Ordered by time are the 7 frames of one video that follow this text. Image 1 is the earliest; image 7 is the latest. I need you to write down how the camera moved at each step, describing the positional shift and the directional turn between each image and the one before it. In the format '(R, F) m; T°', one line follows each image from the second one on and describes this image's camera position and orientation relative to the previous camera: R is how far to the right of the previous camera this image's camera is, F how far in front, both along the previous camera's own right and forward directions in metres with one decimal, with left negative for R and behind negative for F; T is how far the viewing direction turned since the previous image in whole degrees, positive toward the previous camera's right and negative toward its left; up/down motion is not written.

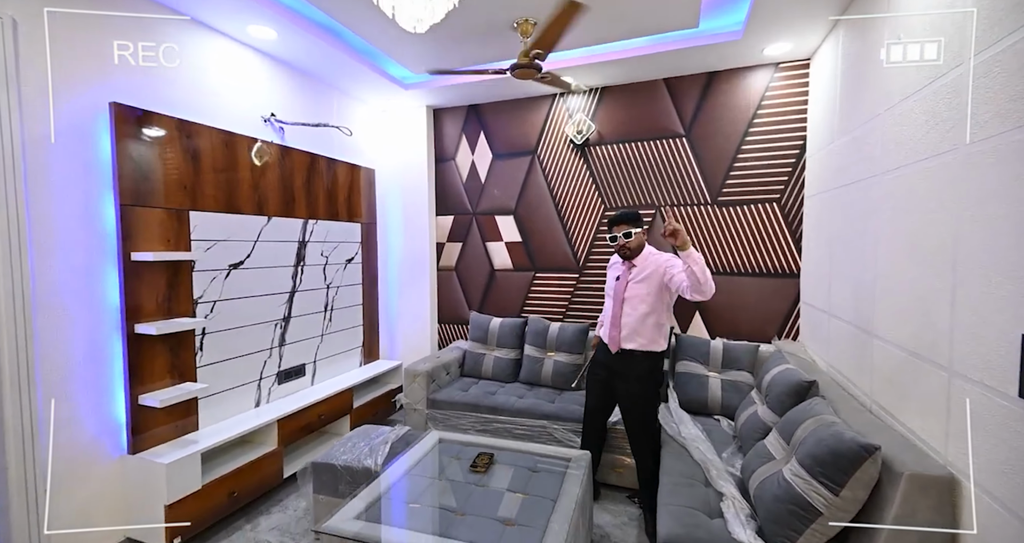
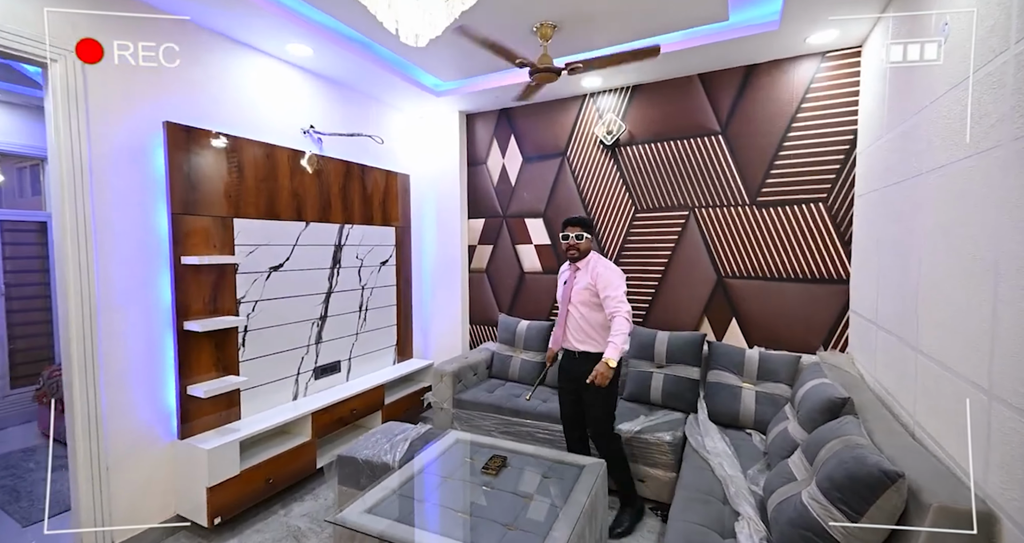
(+0.2, 0.0) m; -7°
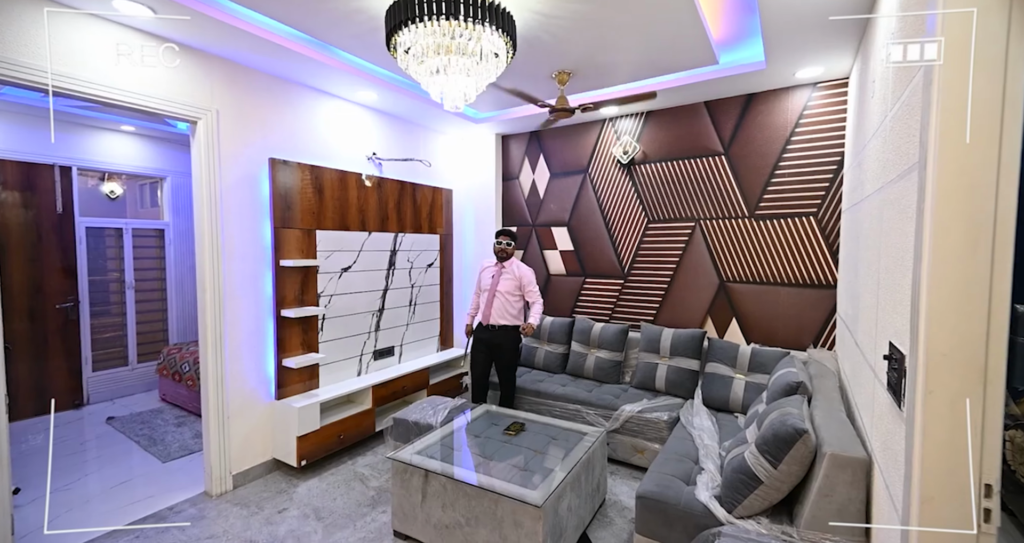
(+0.2, -0.5) m; -6°
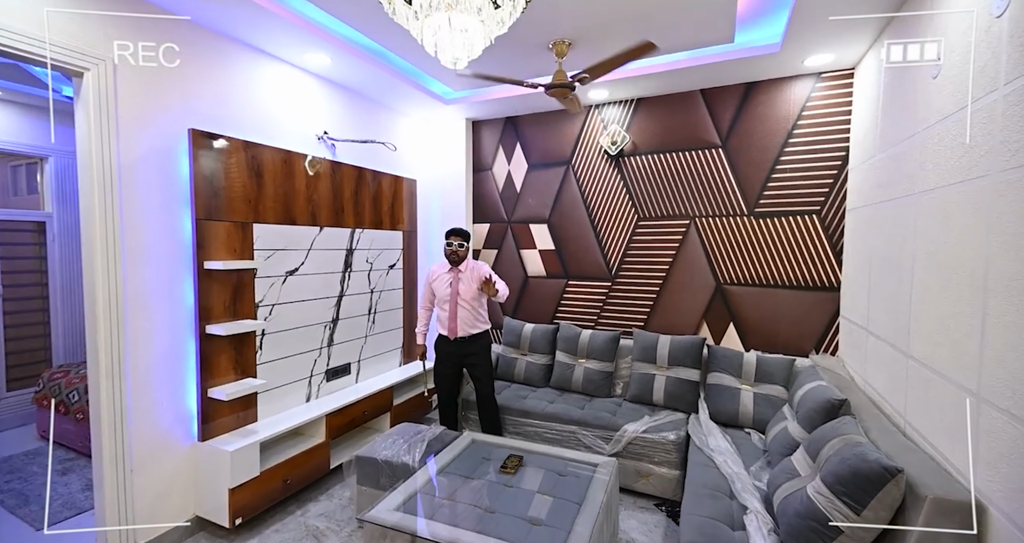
(-0.3, +0.5) m; +8°
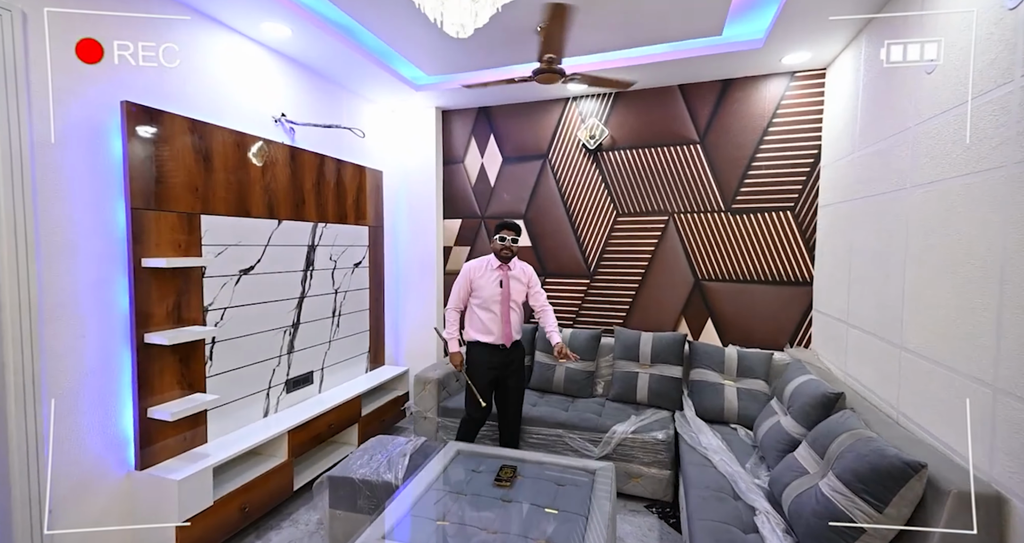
(-0.2, +0.2) m; +7°
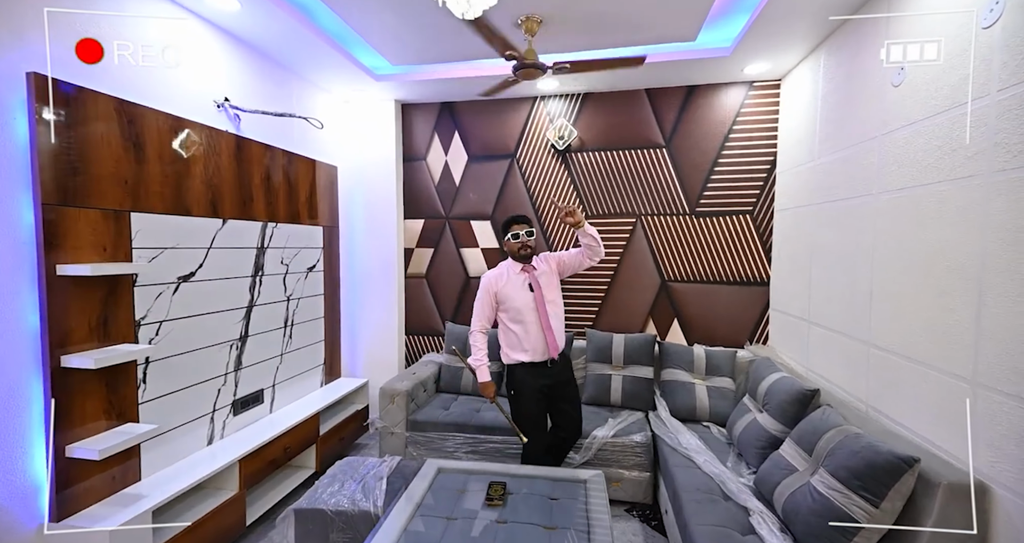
(-0.2, +0.1) m; +8°
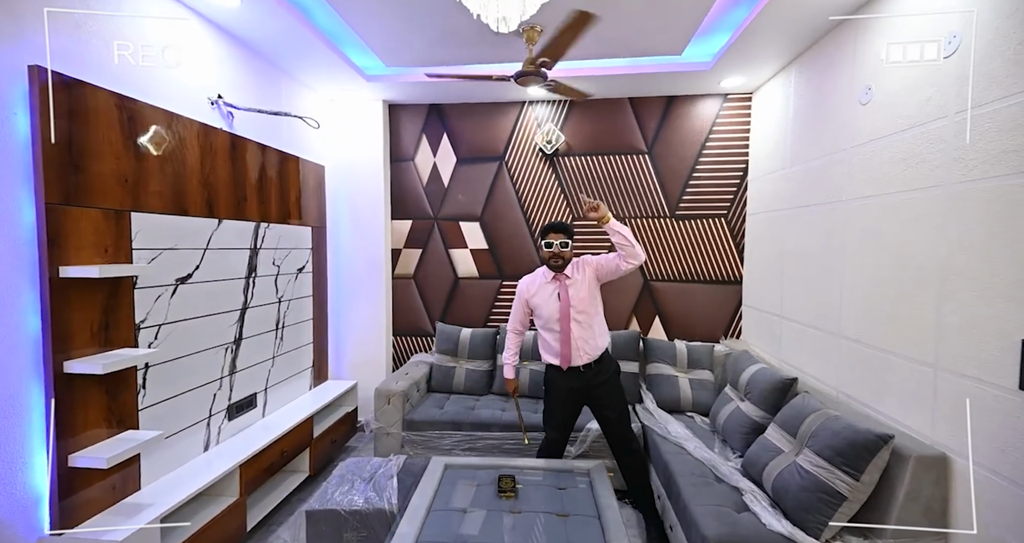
(-0.2, -0.1) m; +5°
